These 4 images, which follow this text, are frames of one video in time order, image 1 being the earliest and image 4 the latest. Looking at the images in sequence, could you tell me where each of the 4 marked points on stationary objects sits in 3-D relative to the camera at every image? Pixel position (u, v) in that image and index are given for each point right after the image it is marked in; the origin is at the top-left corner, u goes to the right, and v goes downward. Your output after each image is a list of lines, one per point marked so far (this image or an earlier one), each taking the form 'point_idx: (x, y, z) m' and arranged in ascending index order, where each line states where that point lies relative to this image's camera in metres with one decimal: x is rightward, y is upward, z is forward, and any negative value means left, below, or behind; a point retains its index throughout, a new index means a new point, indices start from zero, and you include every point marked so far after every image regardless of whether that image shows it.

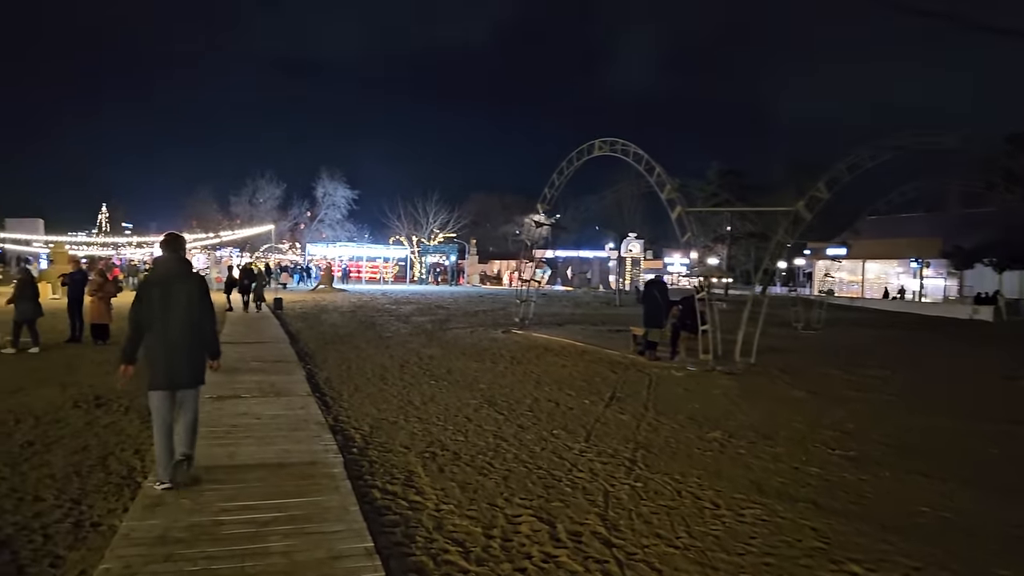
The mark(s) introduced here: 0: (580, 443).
0: (+0.5, -1.2, +6.3) m
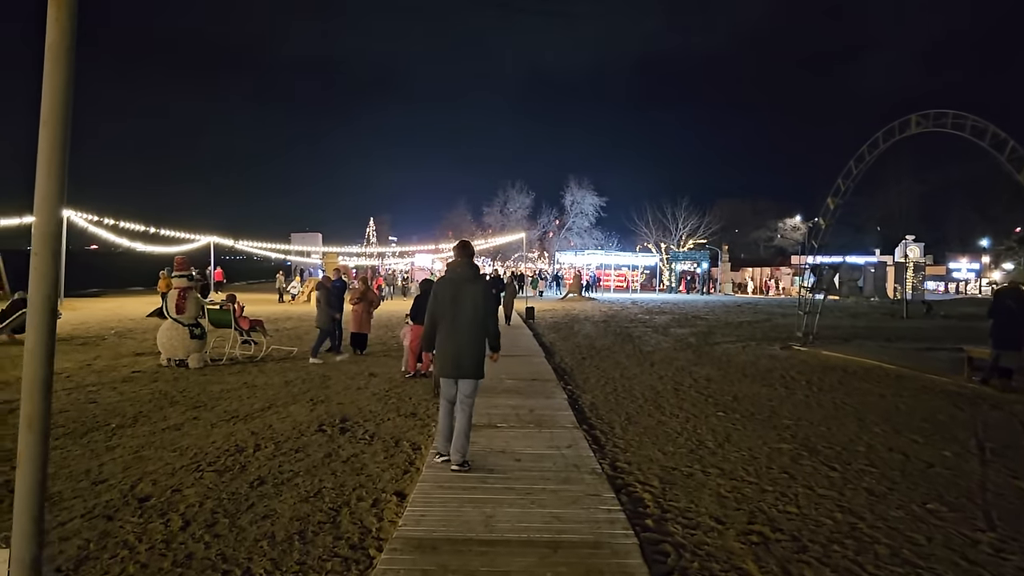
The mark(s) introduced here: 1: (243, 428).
0: (+2.4, -1.2, +4.2) m
1: (-2.2, -1.2, +6.9) m
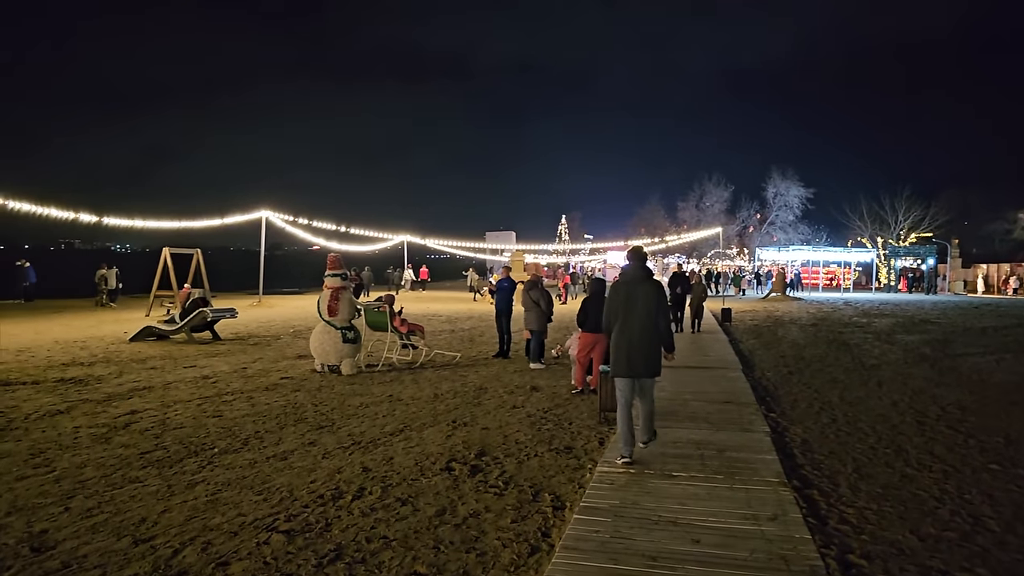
0: (+2.8, -1.3, +2.0) m
1: (-1.1, -1.2, +5.6) m
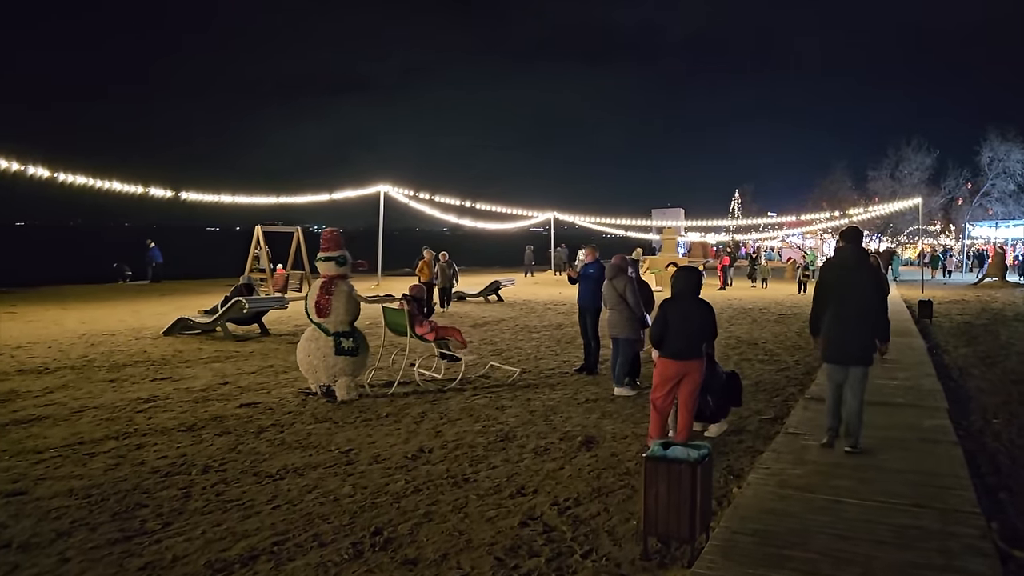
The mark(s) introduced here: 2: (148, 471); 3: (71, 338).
0: (+1.5, -1.4, -1.8) m
1: (-1.5, -1.2, +2.5) m
2: (-2.1, -1.1, +5.0) m
3: (-6.1, -0.7, +11.3) m
